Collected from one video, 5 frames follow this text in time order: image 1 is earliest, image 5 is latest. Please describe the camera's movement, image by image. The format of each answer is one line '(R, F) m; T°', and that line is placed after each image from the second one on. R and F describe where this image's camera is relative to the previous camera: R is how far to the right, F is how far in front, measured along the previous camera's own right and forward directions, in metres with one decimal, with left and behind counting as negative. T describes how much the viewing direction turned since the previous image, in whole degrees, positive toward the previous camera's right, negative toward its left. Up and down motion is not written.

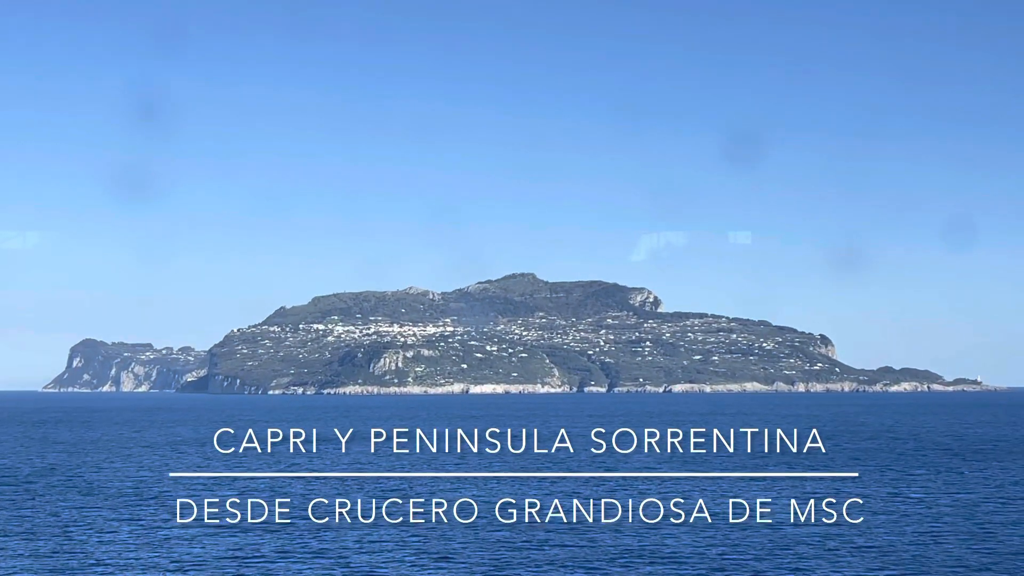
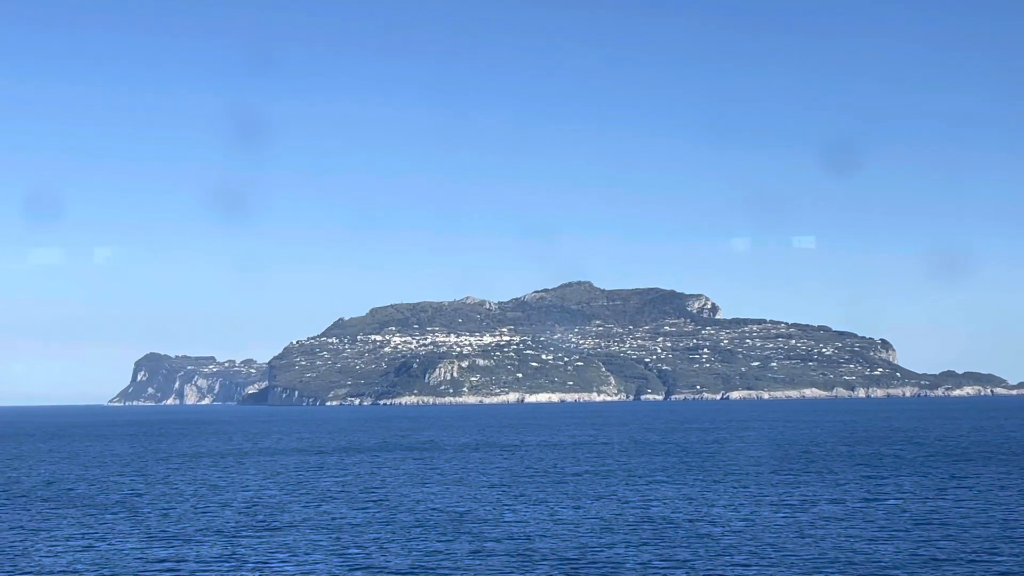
(+5.0, +0.2) m; -2°
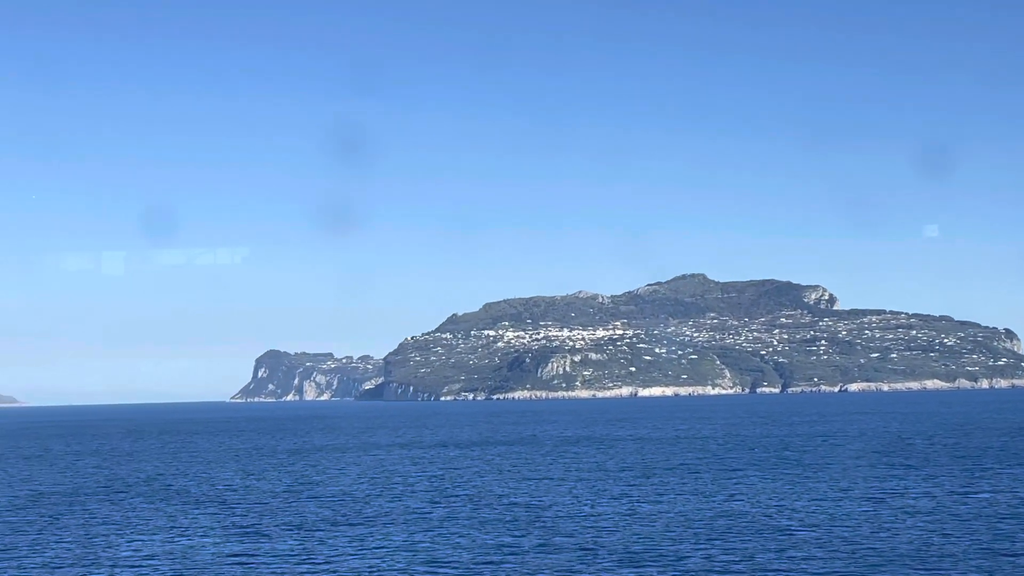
(+1.9, +0.1) m; -5°
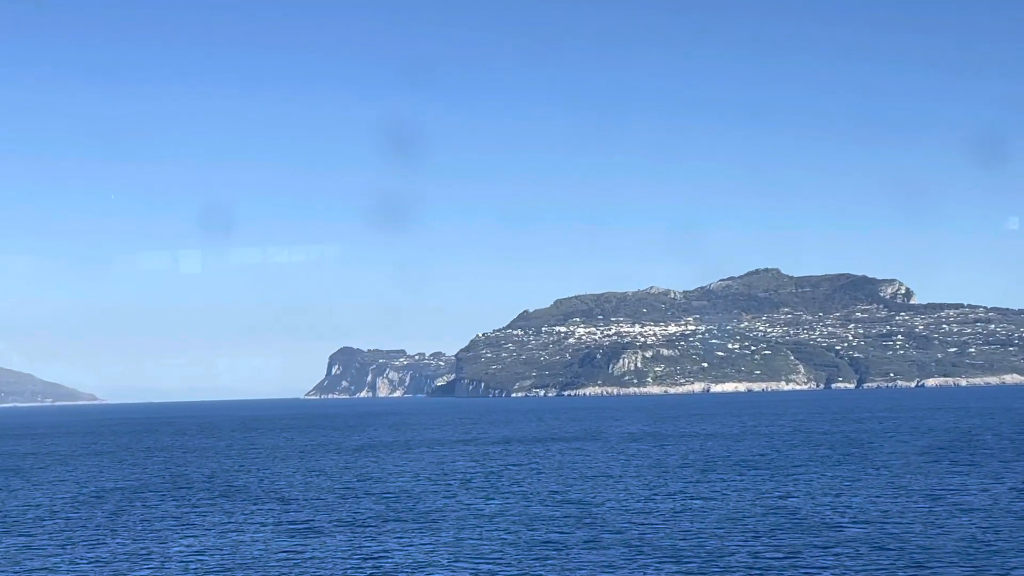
(+1.1, 0.0) m; -3°
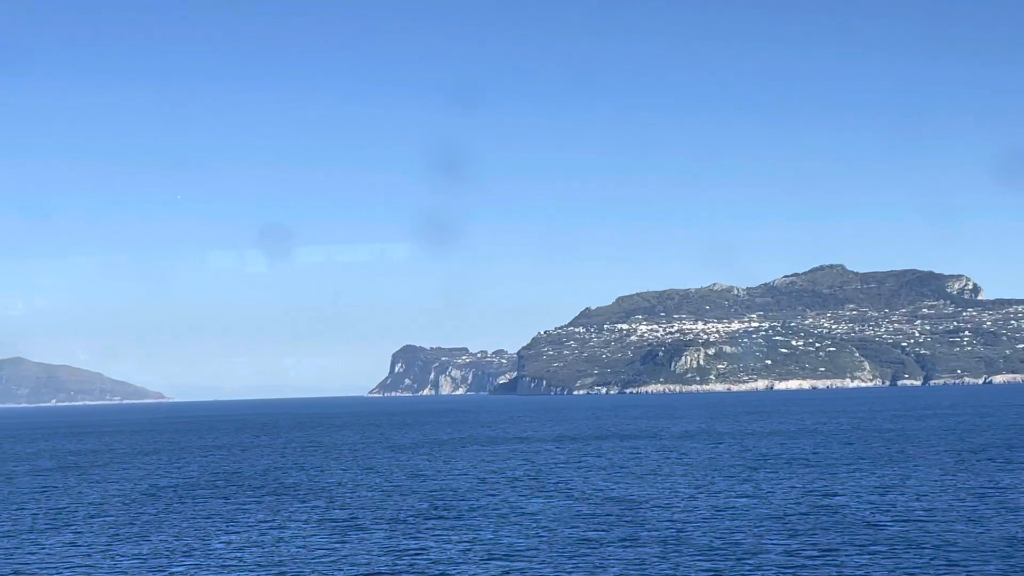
(+1.1, -0.1) m; -3°
